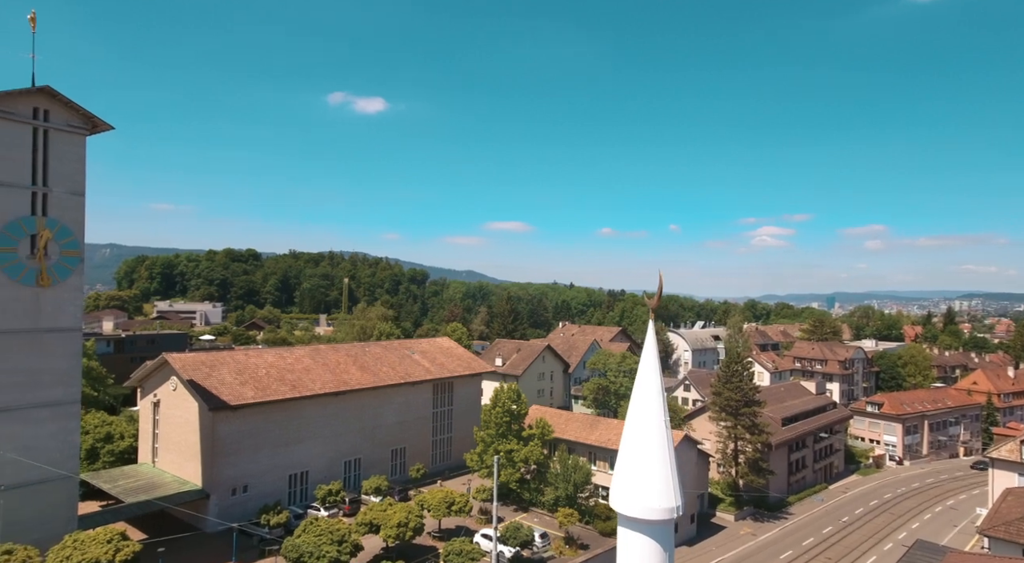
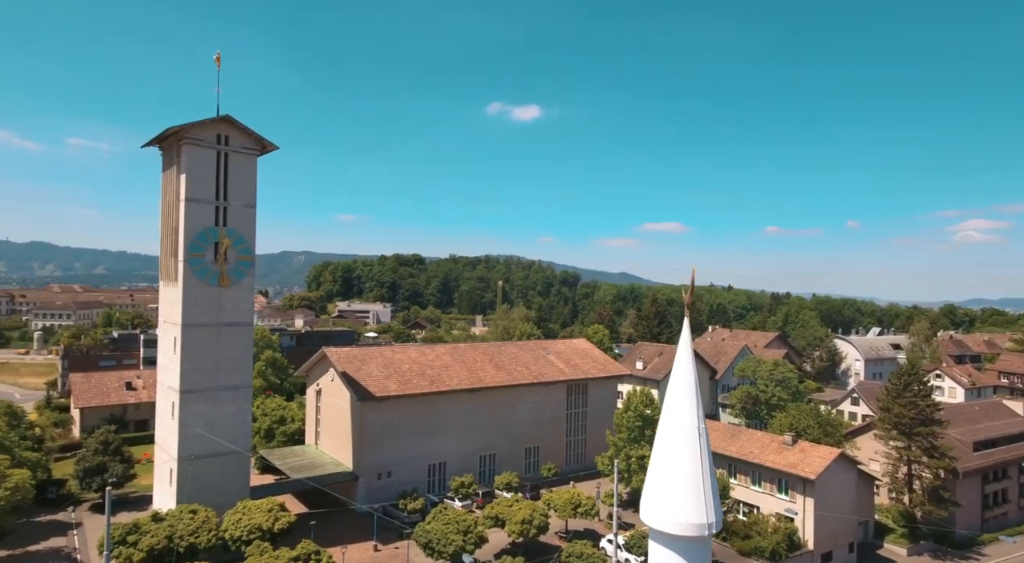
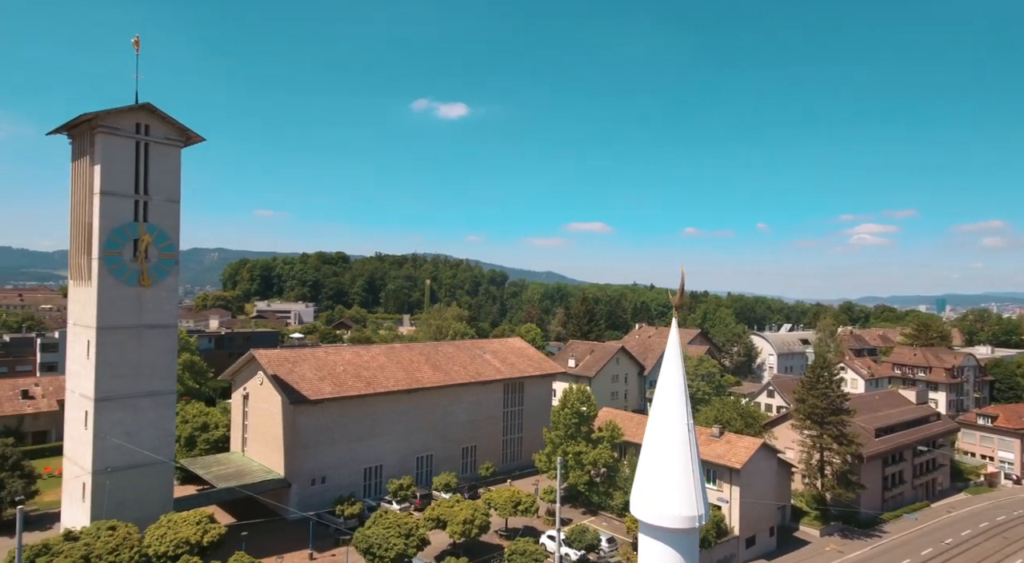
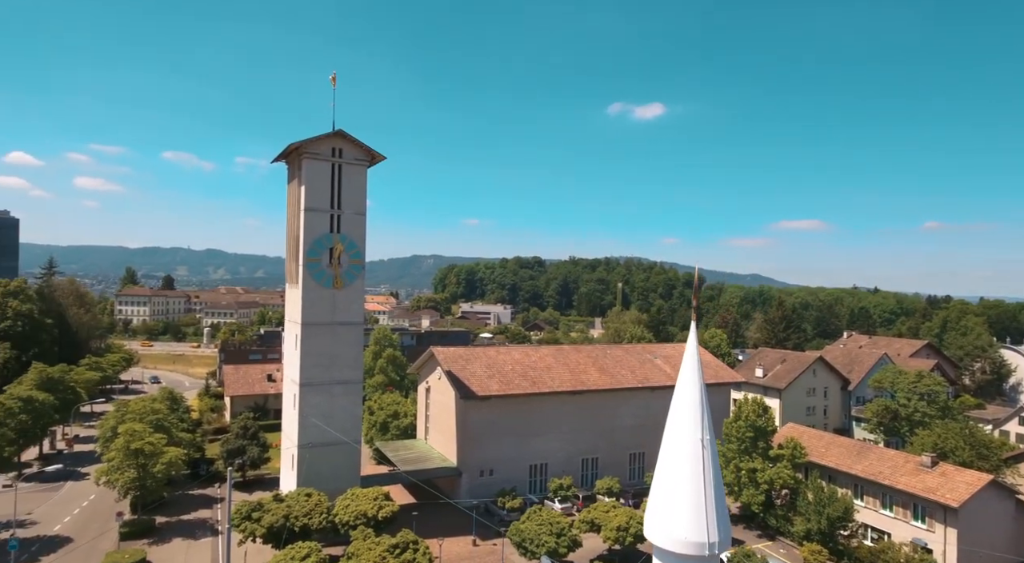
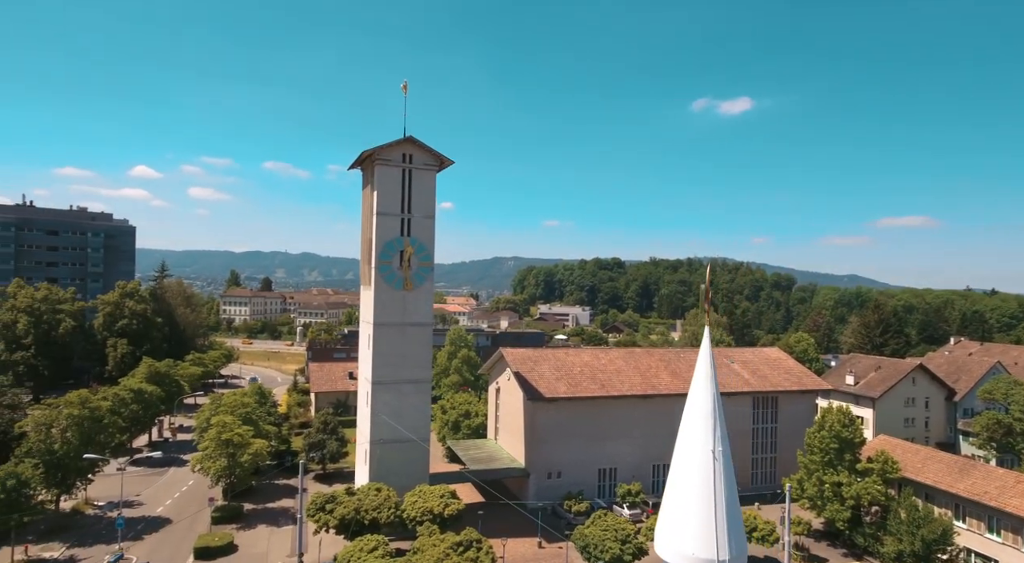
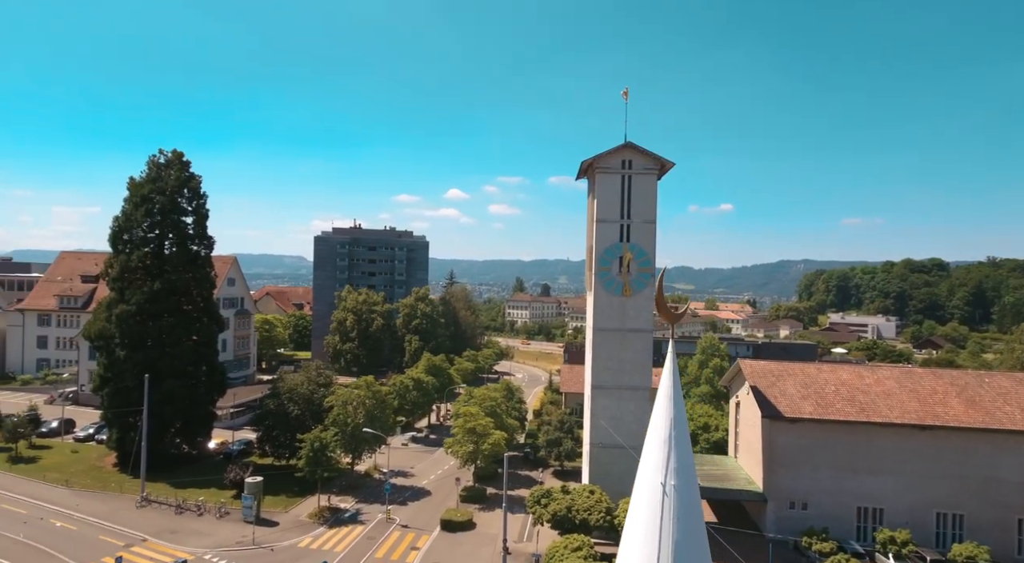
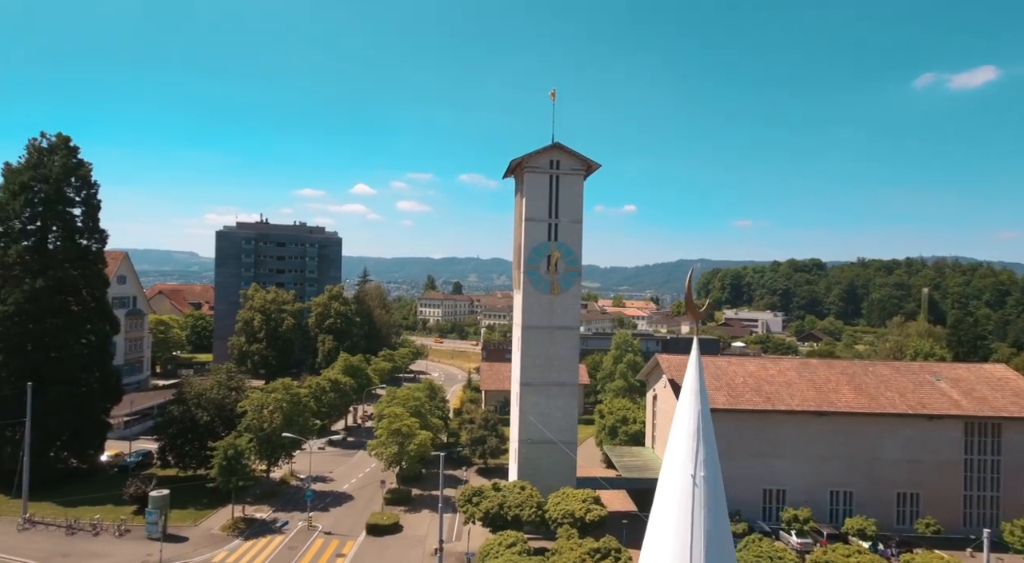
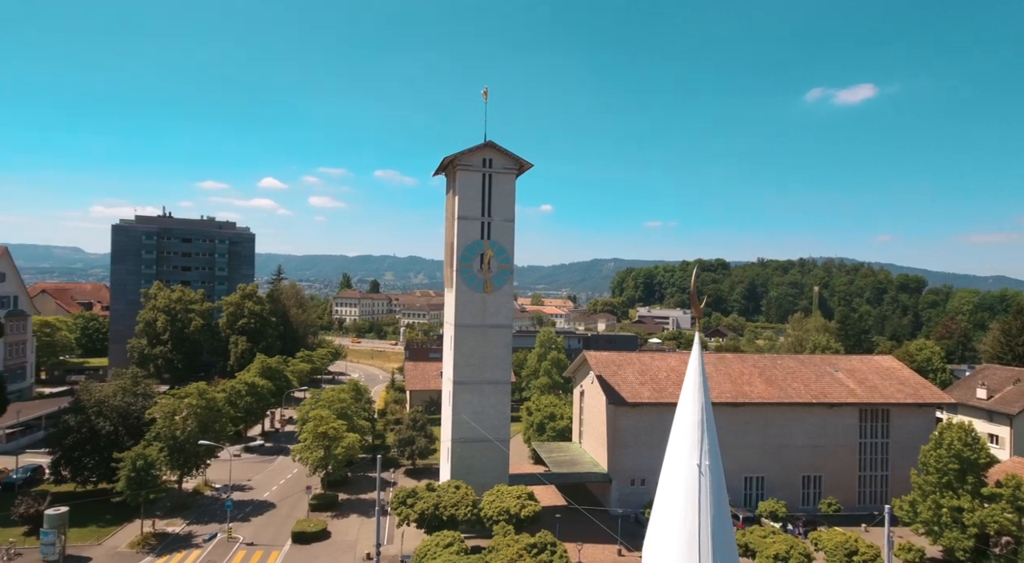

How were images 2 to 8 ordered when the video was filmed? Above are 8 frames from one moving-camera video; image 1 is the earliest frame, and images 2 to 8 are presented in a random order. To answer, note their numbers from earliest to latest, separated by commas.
3, 2, 4, 5, 8, 7, 6
